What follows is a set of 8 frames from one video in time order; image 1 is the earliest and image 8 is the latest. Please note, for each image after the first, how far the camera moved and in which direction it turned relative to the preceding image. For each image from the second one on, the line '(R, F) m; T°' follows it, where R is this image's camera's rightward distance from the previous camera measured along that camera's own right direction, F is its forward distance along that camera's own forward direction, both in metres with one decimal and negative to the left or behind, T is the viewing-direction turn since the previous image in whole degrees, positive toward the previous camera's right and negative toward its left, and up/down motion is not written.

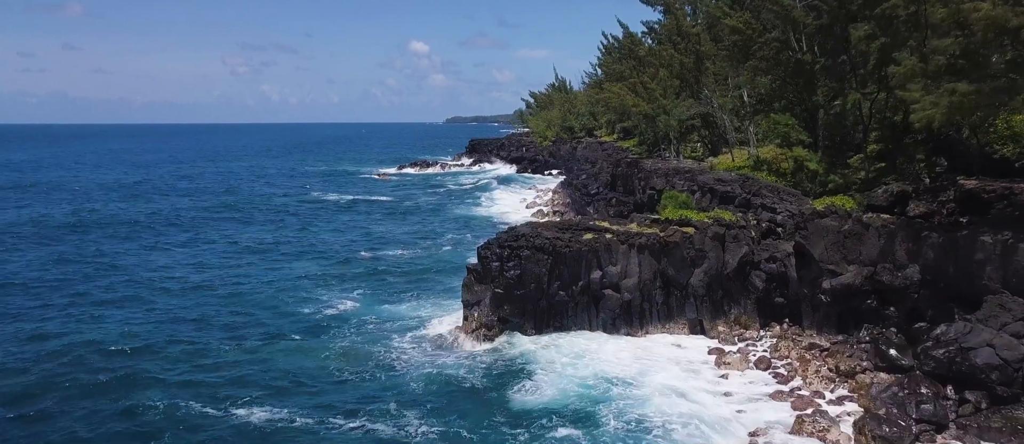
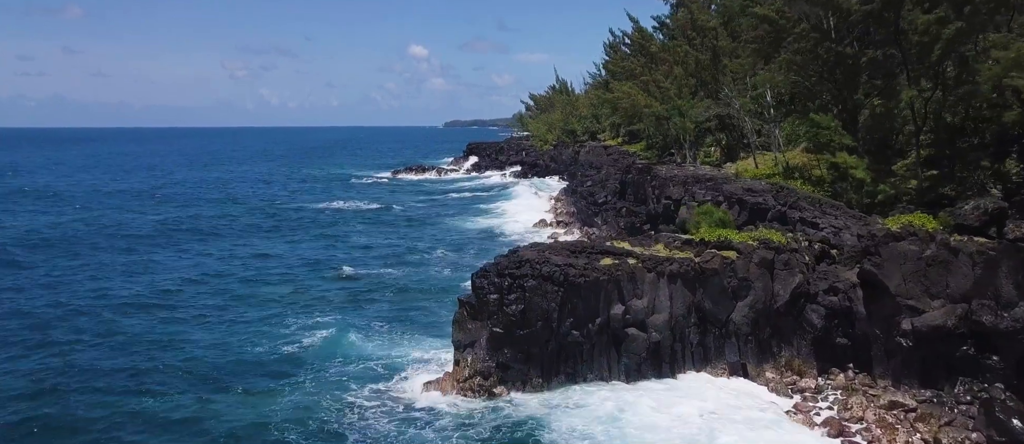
(-0.1, +4.9) m; 0°
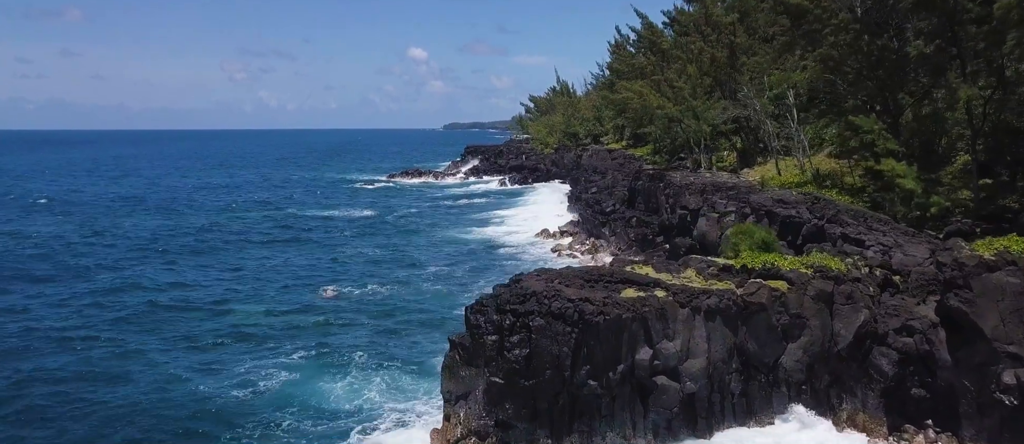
(-0.1, +3.9) m; 0°
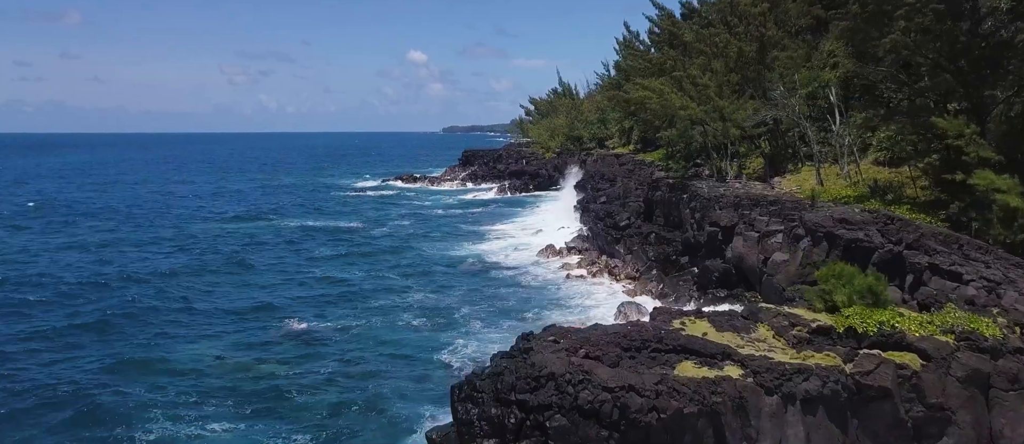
(-0.1, +5.7) m; 0°
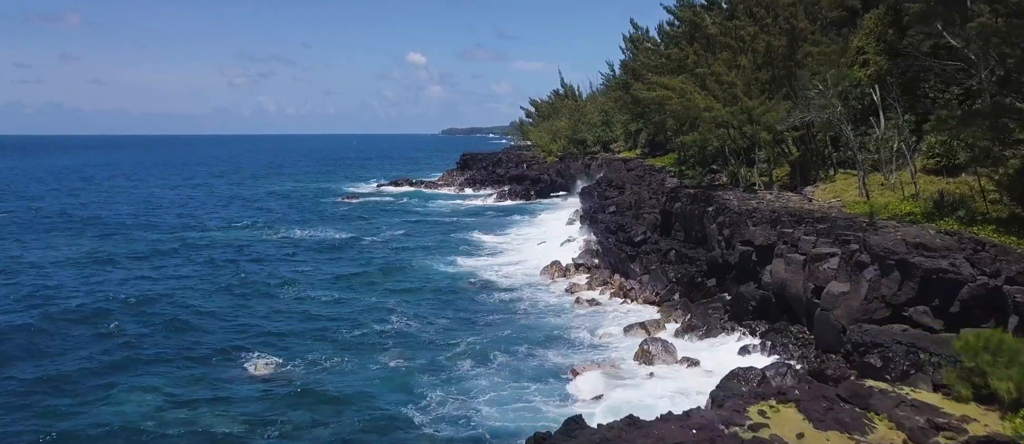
(-0.1, +4.6) m; 0°
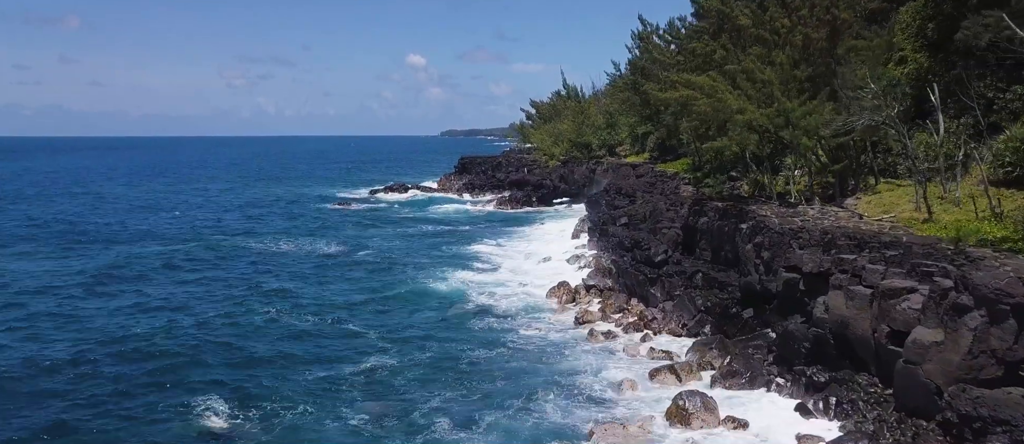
(-0.1, +4.7) m; 0°
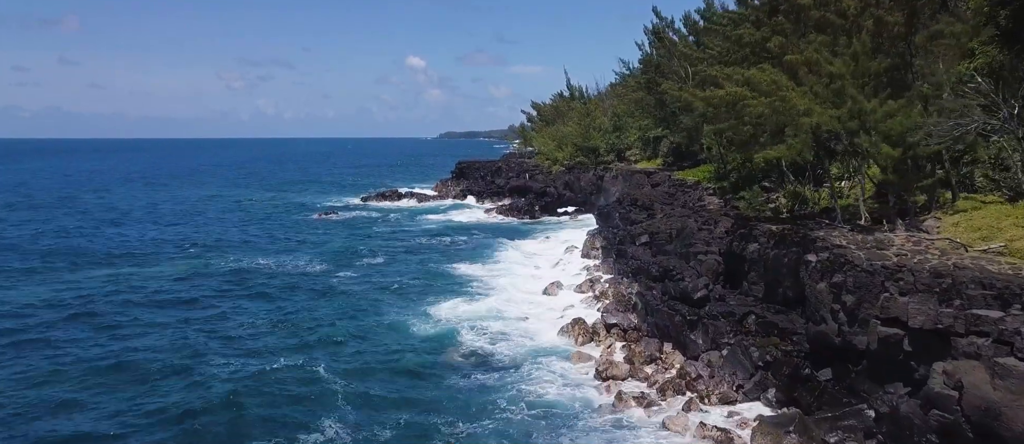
(-0.2, +6.5) m; 0°
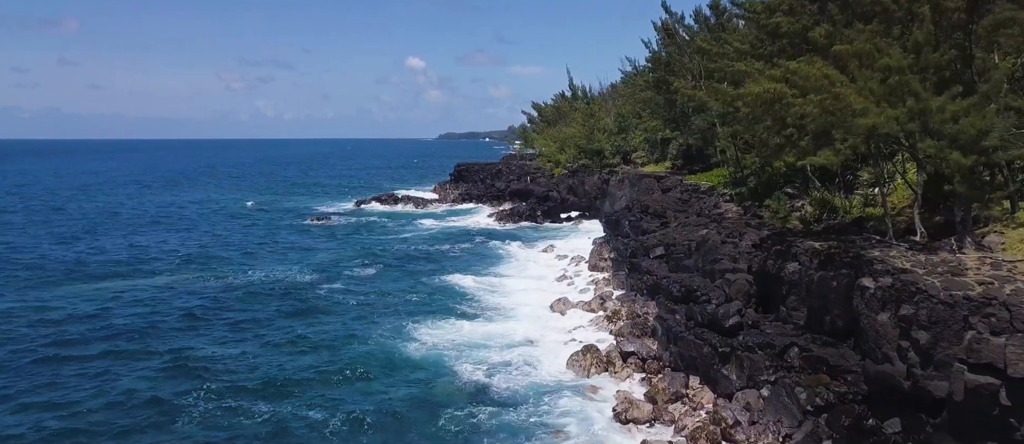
(-0.1, +3.6) m; 0°
